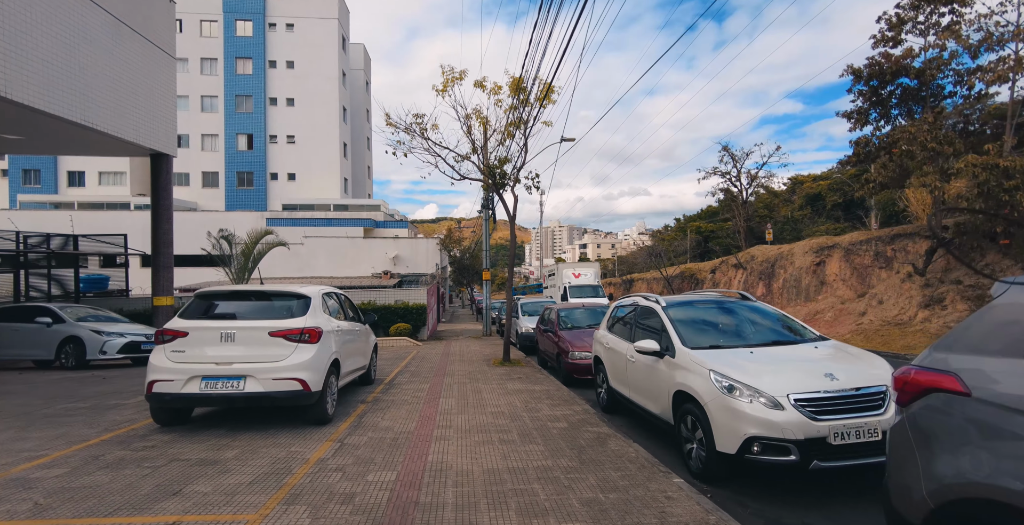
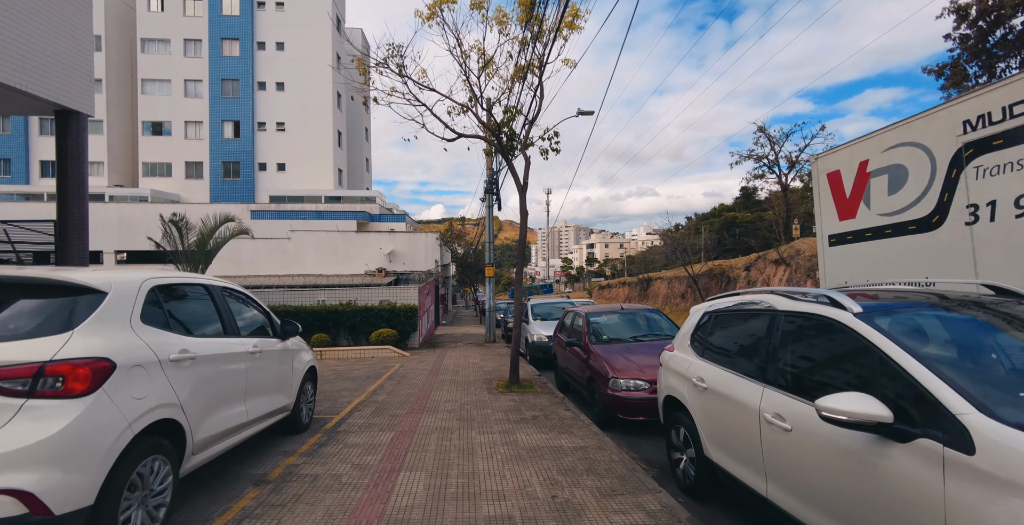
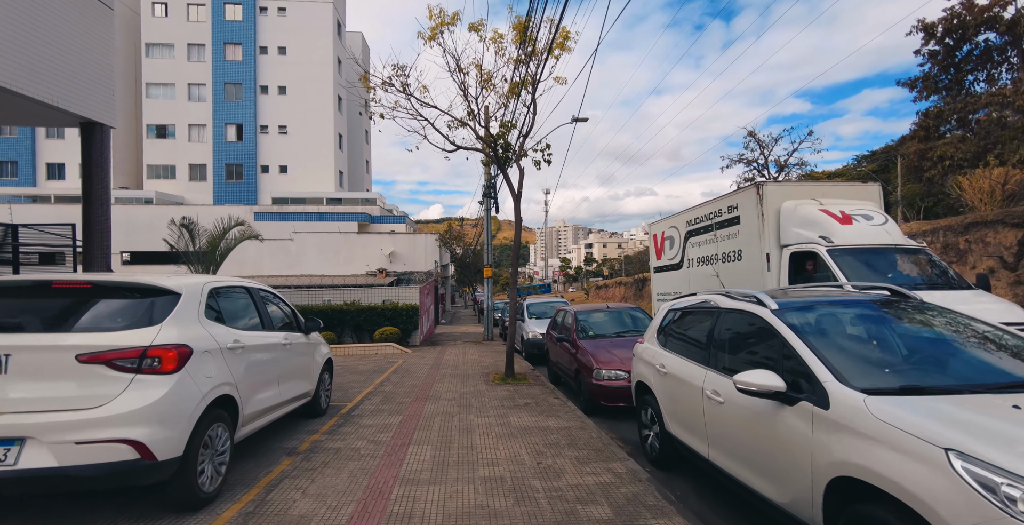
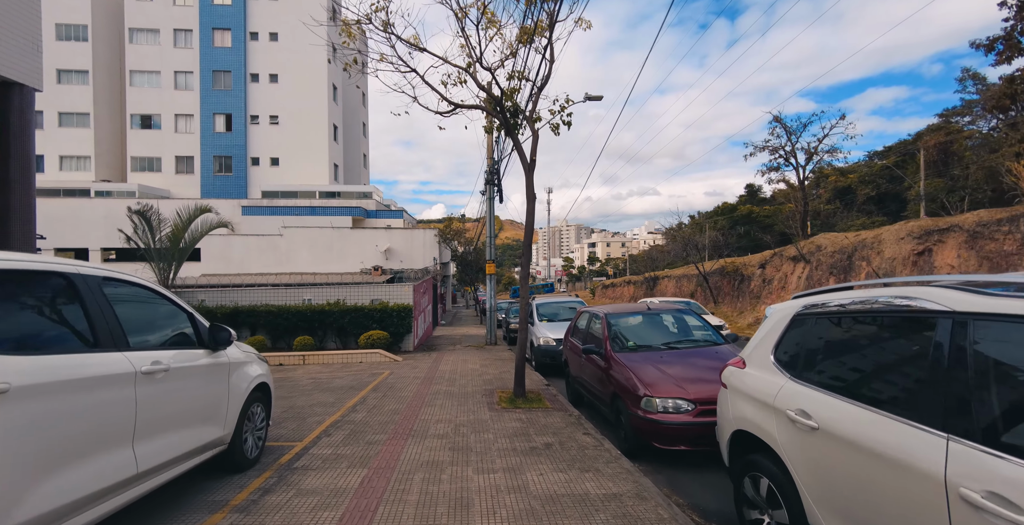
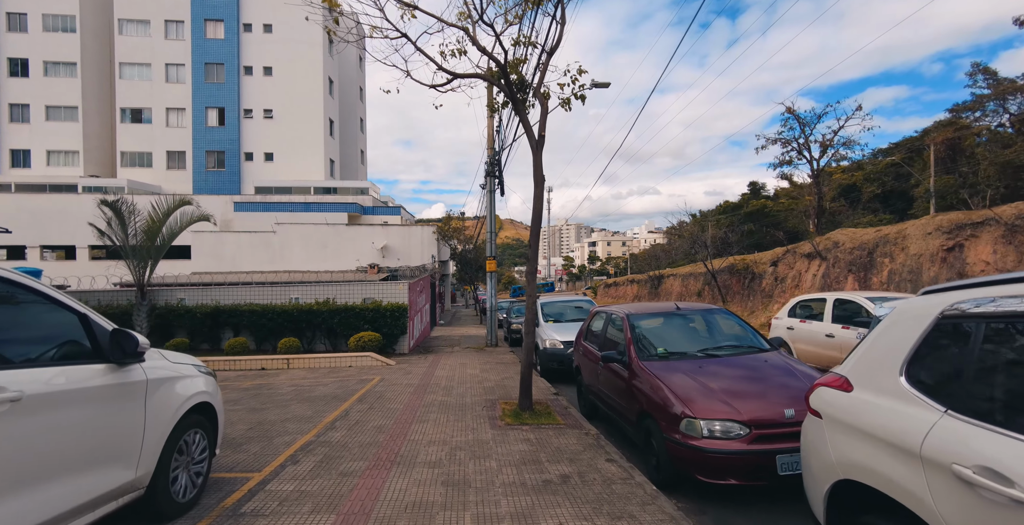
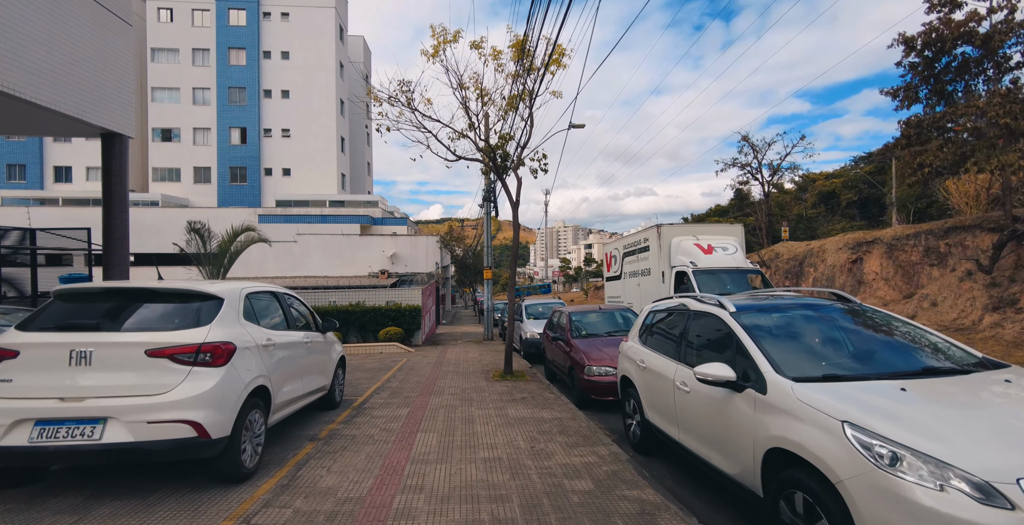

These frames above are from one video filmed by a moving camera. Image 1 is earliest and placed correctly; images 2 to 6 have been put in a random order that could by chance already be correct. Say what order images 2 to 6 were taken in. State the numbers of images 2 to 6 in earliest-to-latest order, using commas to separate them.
6, 3, 2, 4, 5
